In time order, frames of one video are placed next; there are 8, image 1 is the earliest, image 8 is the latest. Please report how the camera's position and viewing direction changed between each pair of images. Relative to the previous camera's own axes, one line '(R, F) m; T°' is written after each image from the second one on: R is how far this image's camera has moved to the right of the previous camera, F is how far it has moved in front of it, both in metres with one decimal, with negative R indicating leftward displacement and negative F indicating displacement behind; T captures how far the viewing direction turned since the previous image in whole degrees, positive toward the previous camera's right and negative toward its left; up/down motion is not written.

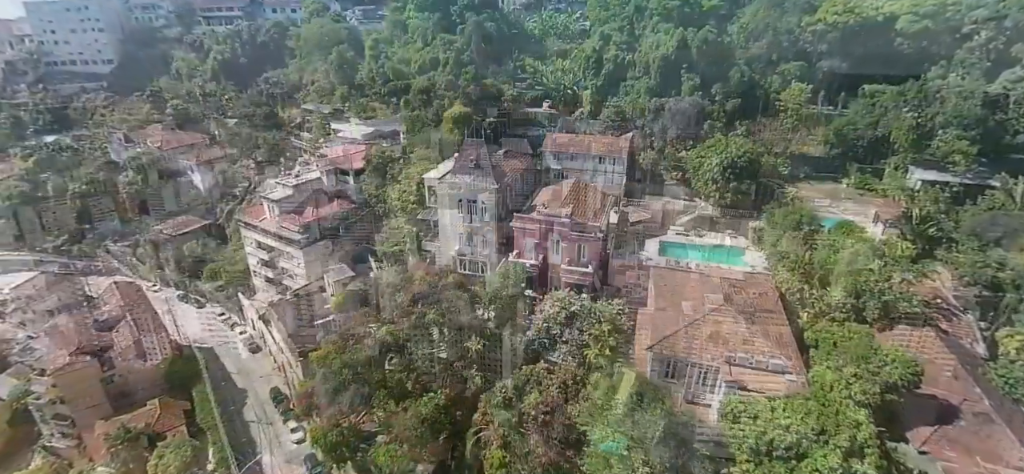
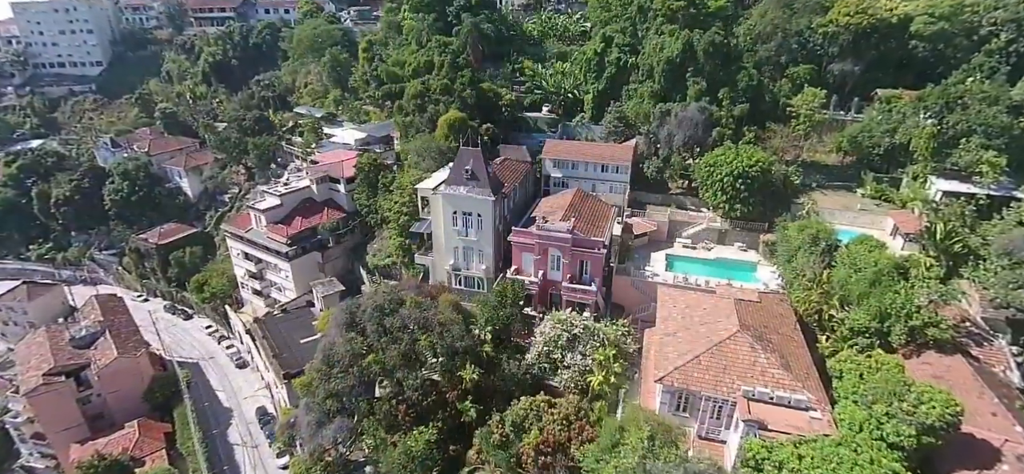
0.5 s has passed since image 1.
(+0.1, +1.7) m; 0°
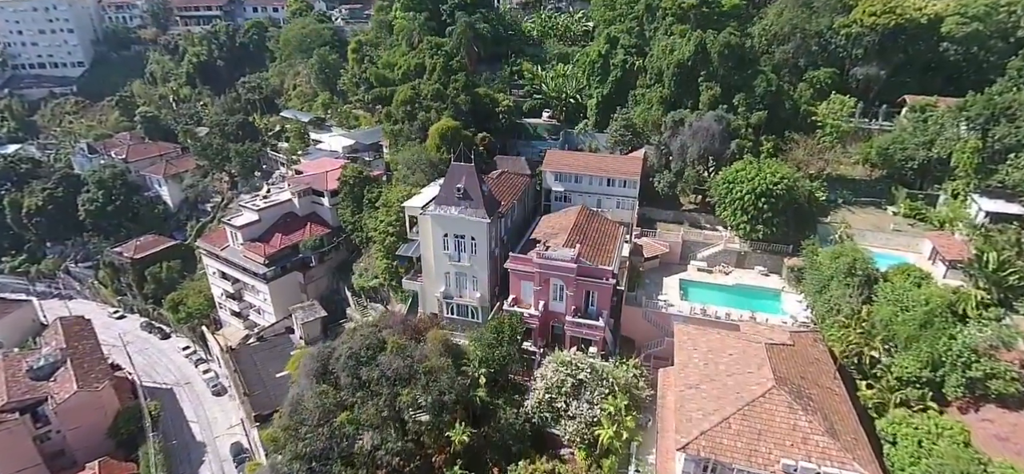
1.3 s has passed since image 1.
(+0.1, +2.9) m; 0°
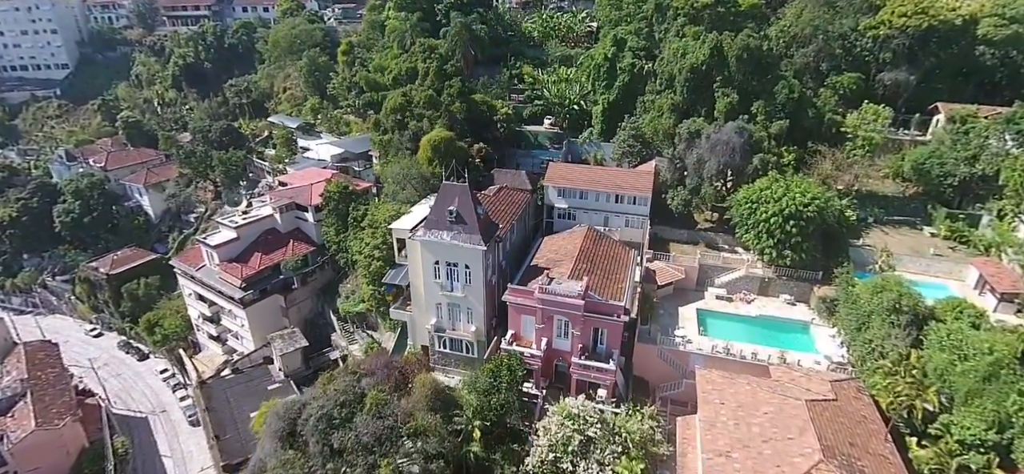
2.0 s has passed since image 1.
(+0.1, +2.7) m; 0°
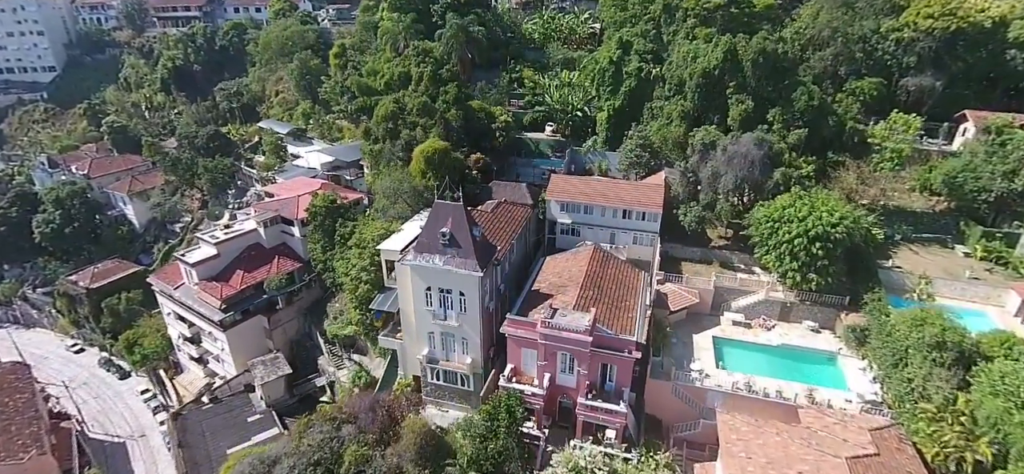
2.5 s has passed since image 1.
(0.0, +2.1) m; 0°
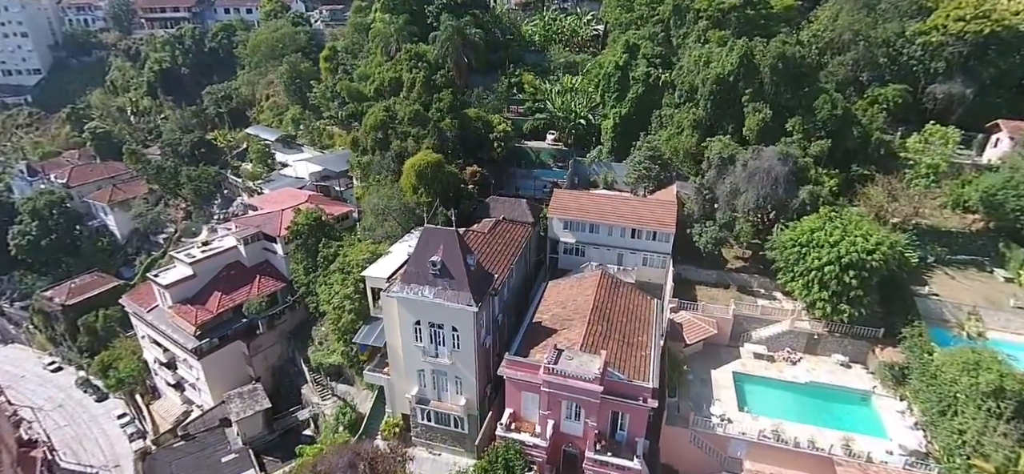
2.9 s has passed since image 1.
(0.0, +2.2) m; 0°
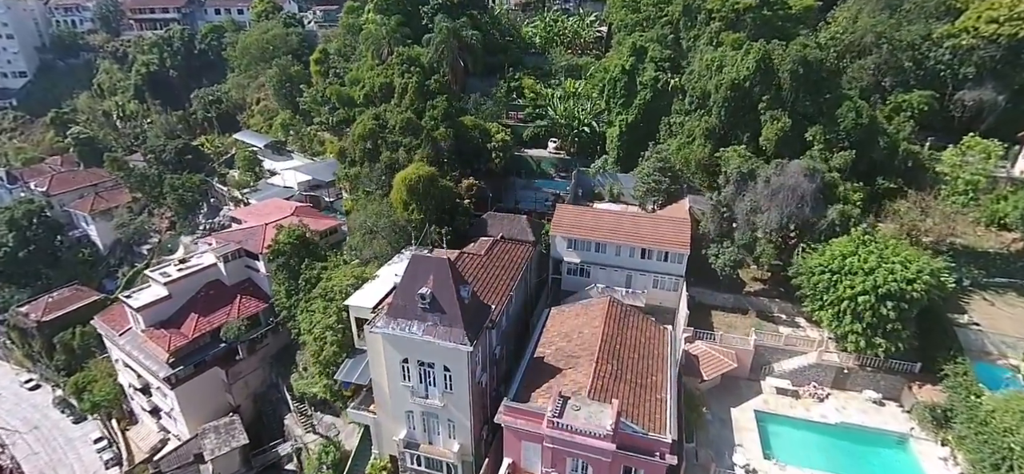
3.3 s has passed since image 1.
(0.0, +2.0) m; 0°
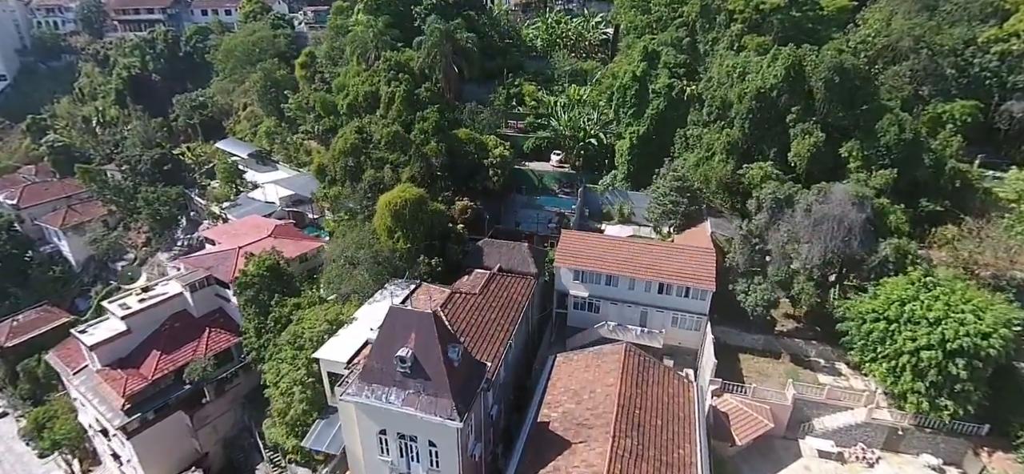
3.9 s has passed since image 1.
(0.0, +2.8) m; 0°
